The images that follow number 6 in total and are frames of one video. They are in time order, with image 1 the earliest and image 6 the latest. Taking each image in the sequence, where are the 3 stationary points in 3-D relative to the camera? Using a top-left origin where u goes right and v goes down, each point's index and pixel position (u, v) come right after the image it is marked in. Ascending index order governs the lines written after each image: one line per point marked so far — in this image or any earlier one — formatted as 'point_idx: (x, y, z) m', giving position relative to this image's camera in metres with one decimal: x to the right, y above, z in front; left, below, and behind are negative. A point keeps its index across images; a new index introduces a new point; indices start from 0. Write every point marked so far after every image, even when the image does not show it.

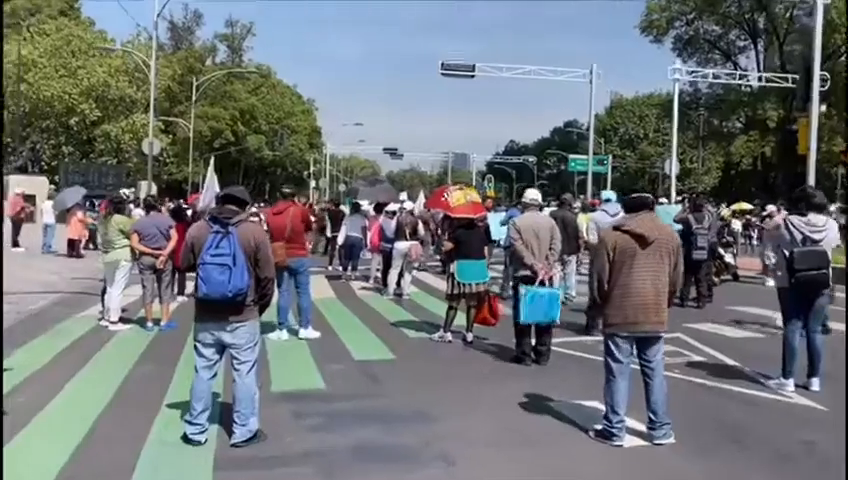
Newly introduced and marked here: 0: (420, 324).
0: (-0.1, -1.5, +13.1) m
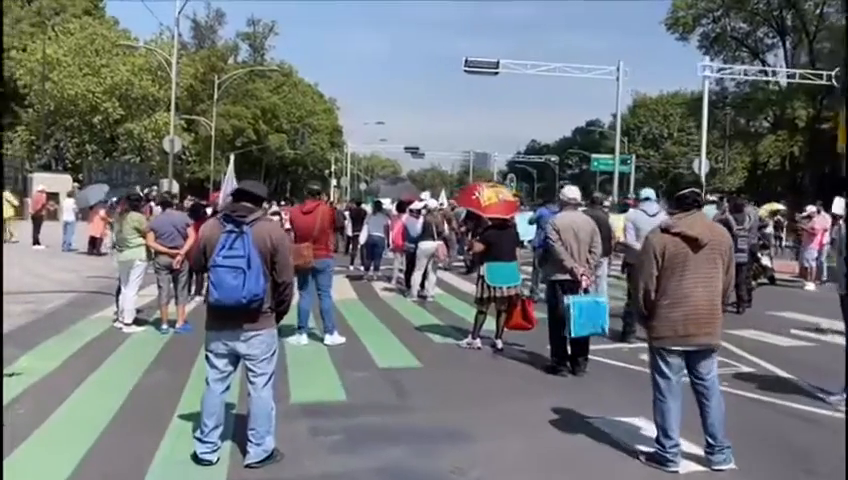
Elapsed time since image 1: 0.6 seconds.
0: (+0.4, -1.5, +12.5) m
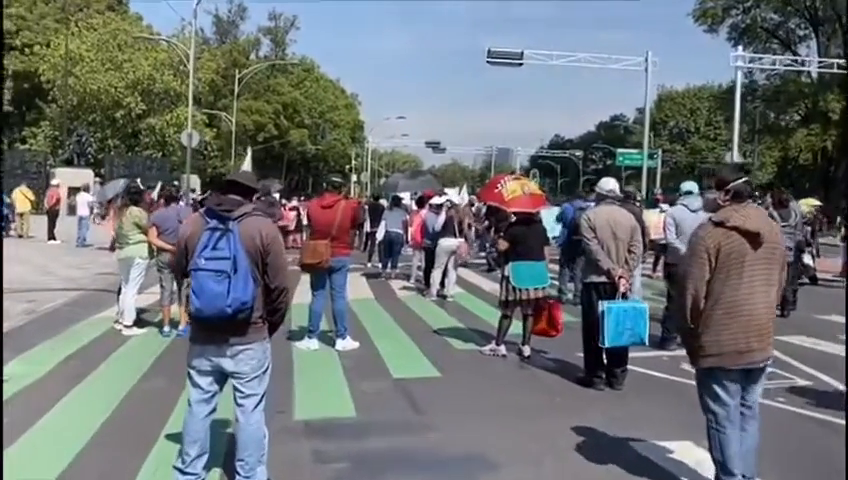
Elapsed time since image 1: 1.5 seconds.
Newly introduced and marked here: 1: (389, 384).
0: (+0.7, -1.5, +11.6) m
1: (-0.4, -1.6, +8.2) m
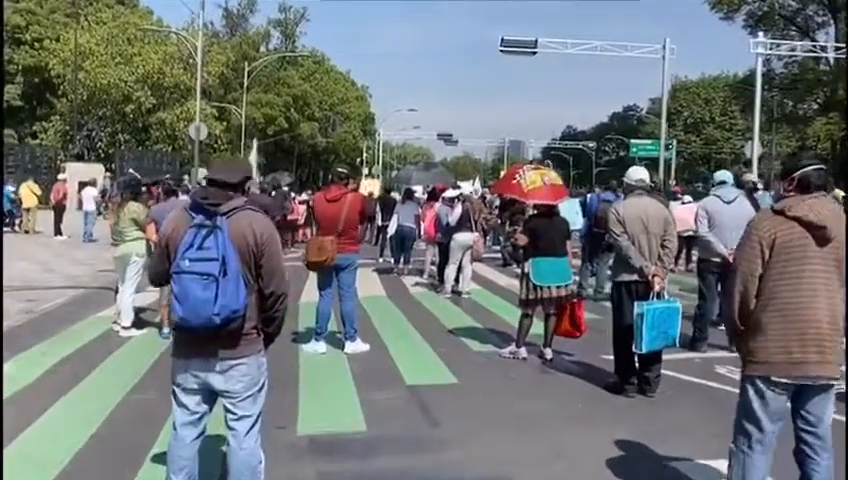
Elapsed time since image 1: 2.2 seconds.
0: (+0.9, -1.4, +11.0) m
1: (-0.2, -1.6, +7.6) m
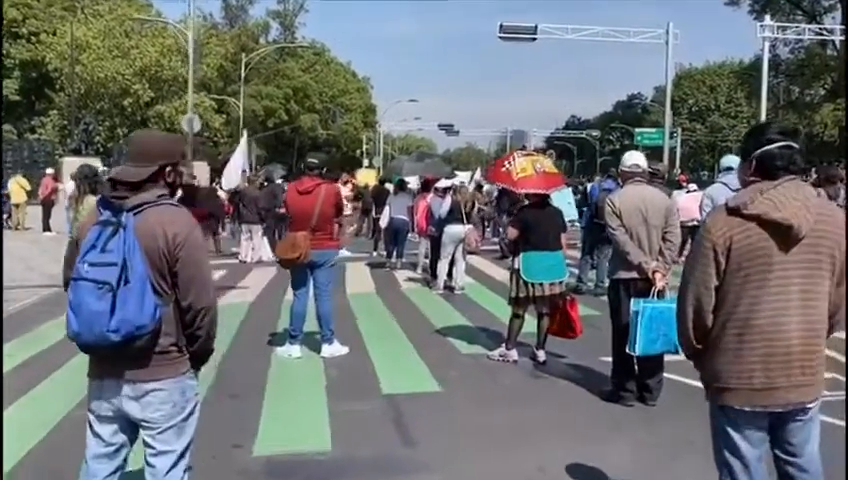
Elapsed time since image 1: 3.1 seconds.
0: (+0.7, -1.3, +10.3) m
1: (-0.4, -1.6, +6.9) m
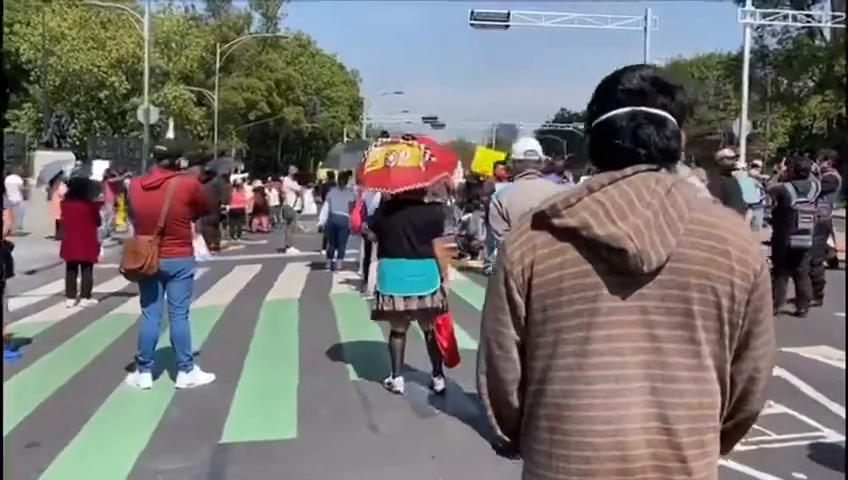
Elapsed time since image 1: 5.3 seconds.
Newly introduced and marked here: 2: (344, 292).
0: (-0.5, -1.4, +8.8) m
1: (-1.7, -1.6, +5.5) m
2: (-1.5, -1.0, +13.7) m
